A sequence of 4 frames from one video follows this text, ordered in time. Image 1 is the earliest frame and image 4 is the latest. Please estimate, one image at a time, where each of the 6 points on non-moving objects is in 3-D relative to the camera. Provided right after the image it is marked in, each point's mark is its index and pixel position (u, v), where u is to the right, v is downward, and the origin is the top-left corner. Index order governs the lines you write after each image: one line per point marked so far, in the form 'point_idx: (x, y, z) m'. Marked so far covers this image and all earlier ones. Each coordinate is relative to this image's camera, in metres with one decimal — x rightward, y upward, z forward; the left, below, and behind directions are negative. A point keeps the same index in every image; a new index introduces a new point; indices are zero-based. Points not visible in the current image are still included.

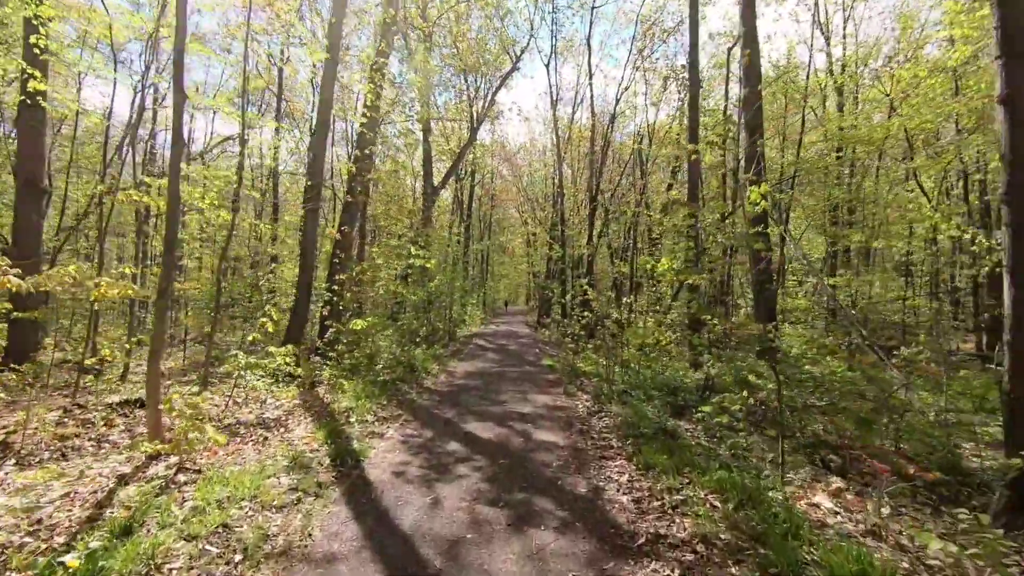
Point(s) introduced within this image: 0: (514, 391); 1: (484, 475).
0: (0.0, -1.8, +8.8) m
1: (-0.3, -1.7, +4.7) m
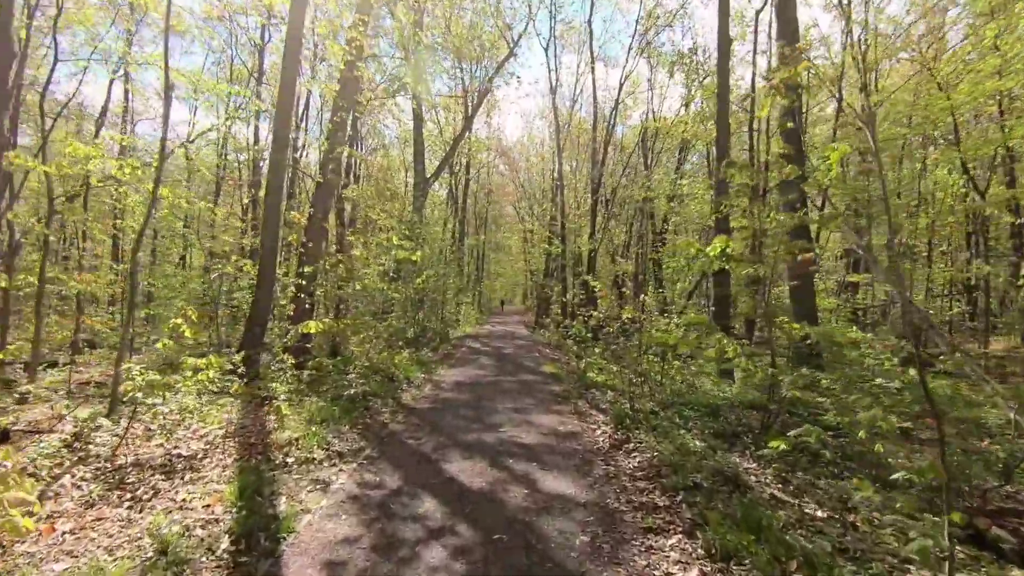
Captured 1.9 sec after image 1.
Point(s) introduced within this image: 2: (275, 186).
0: (0.0, -1.7, +7.1) m
1: (-0.3, -1.7, +3.0) m
2: (-4.5, +1.8, +9.6) m
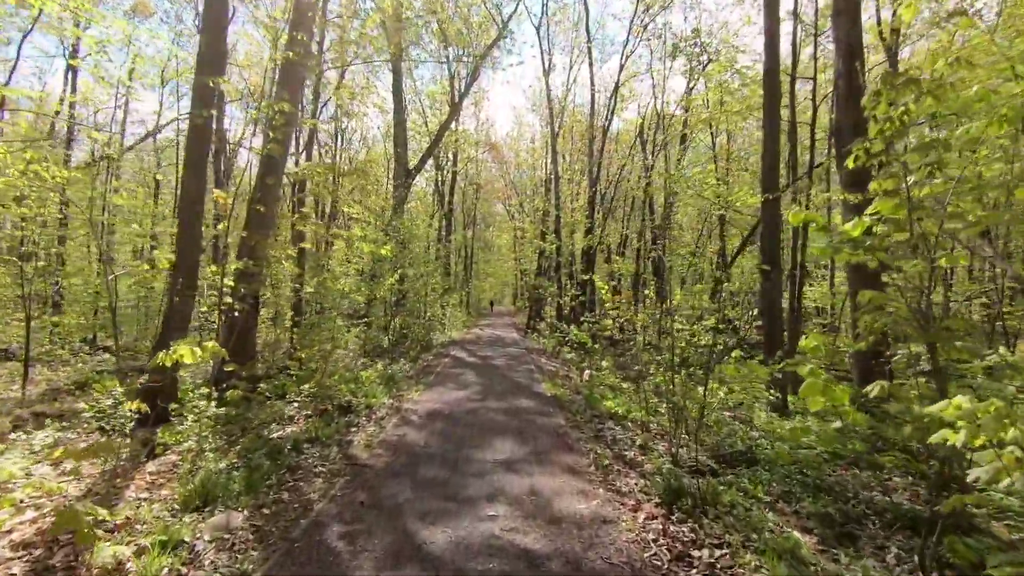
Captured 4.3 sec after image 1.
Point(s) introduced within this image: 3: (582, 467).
0: (-0.1, -1.7, +5.0) m
1: (-0.2, -1.7, +0.9) m
2: (-4.6, +1.8, +7.4) m
3: (+0.7, -1.8, +5.0) m
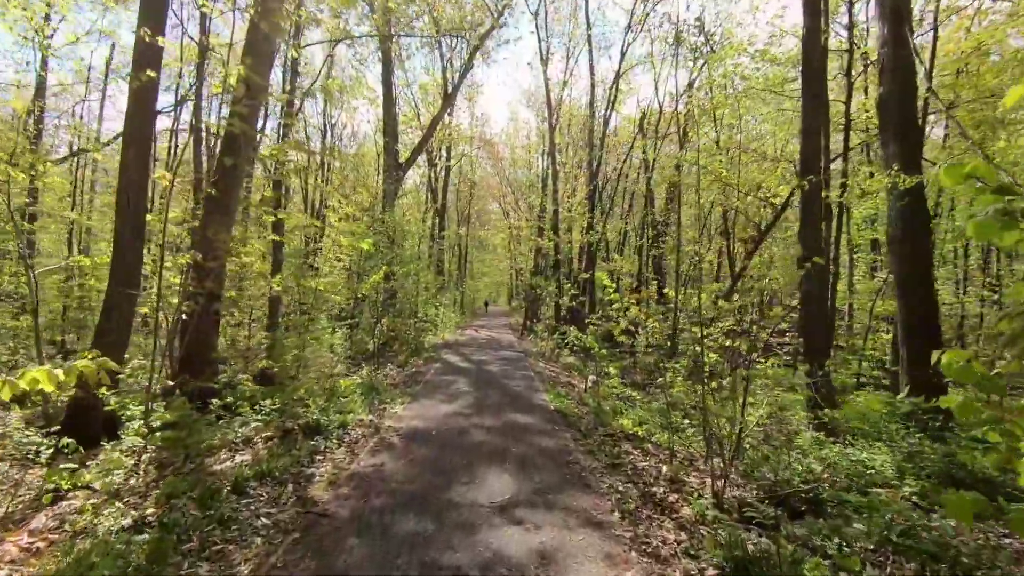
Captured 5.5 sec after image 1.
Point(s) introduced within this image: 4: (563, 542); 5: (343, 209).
0: (-0.1, -1.7, +3.9) m
1: (-0.2, -1.7, -0.2) m
2: (-4.6, +1.8, +6.2) m
3: (+0.7, -1.7, +3.9) m
4: (+0.4, -1.7, +3.4) m
5: (-4.2, +2.0, +12.7) m
